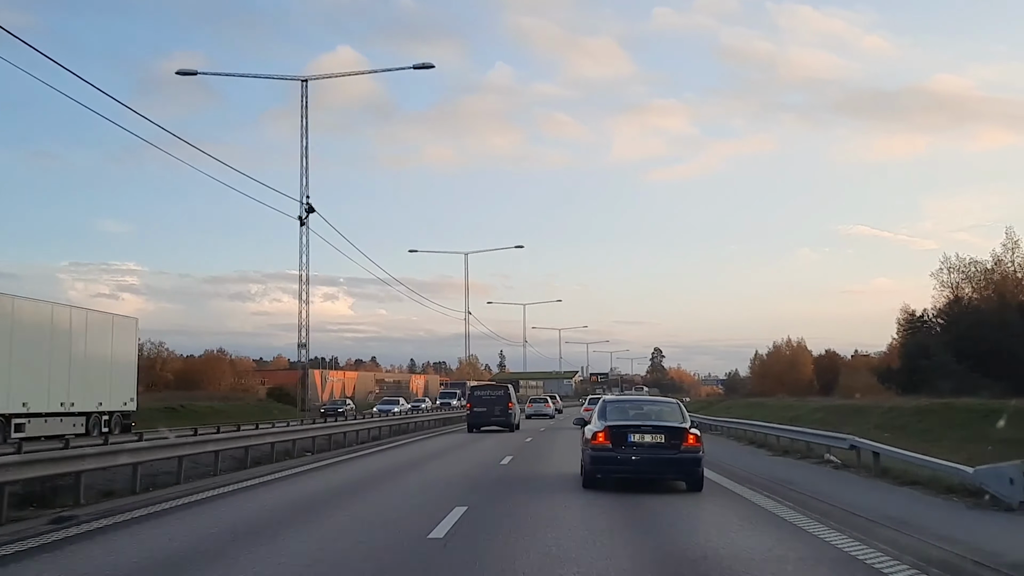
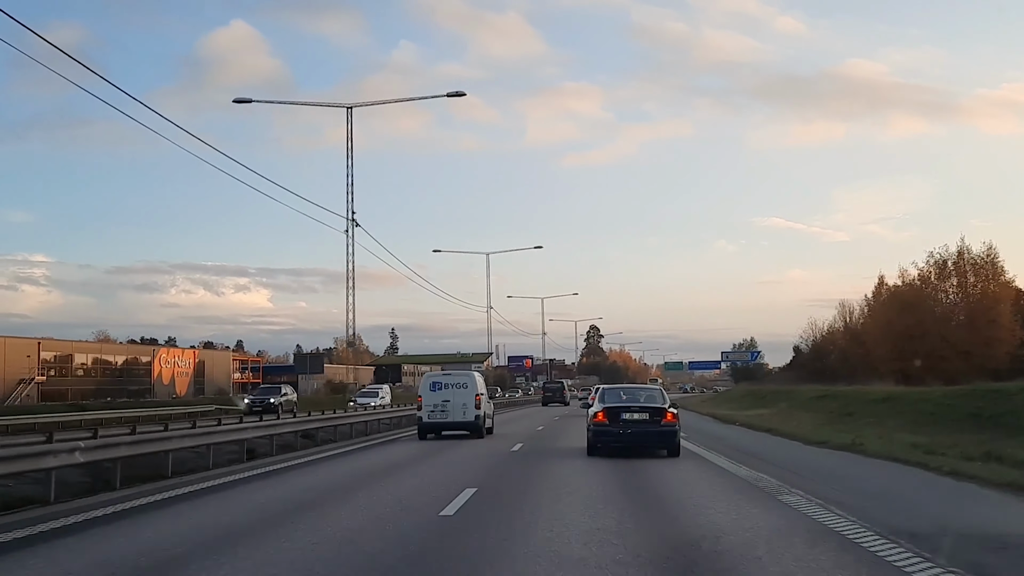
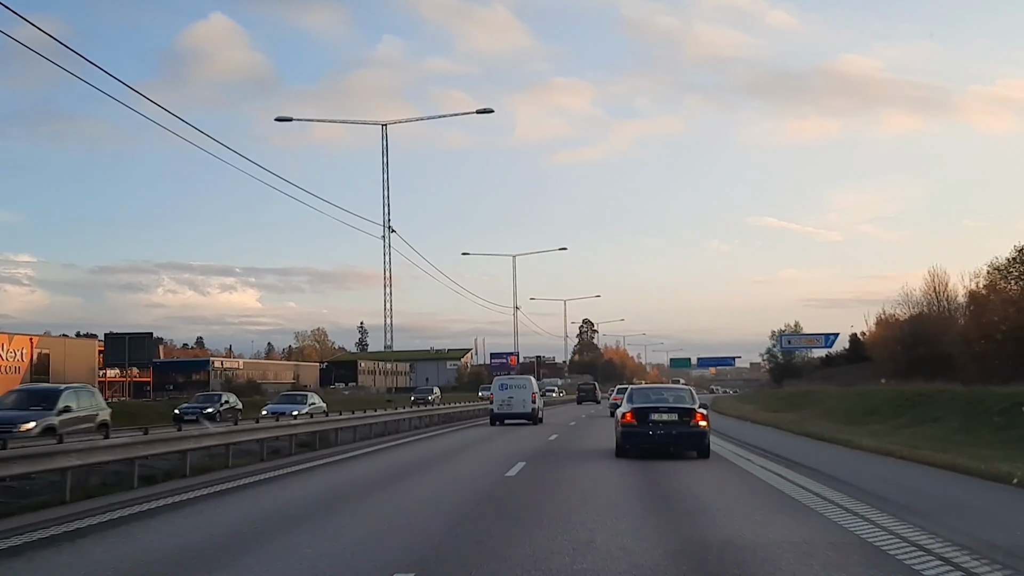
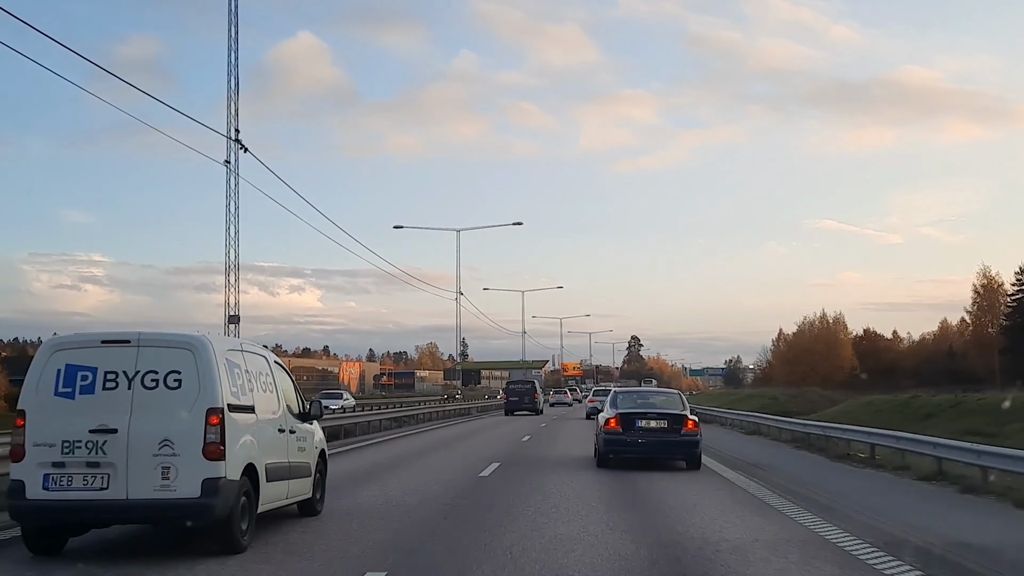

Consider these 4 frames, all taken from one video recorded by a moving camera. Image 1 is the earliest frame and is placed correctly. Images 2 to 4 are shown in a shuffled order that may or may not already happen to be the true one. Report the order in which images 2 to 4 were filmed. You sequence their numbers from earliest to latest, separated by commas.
4, 2, 3
